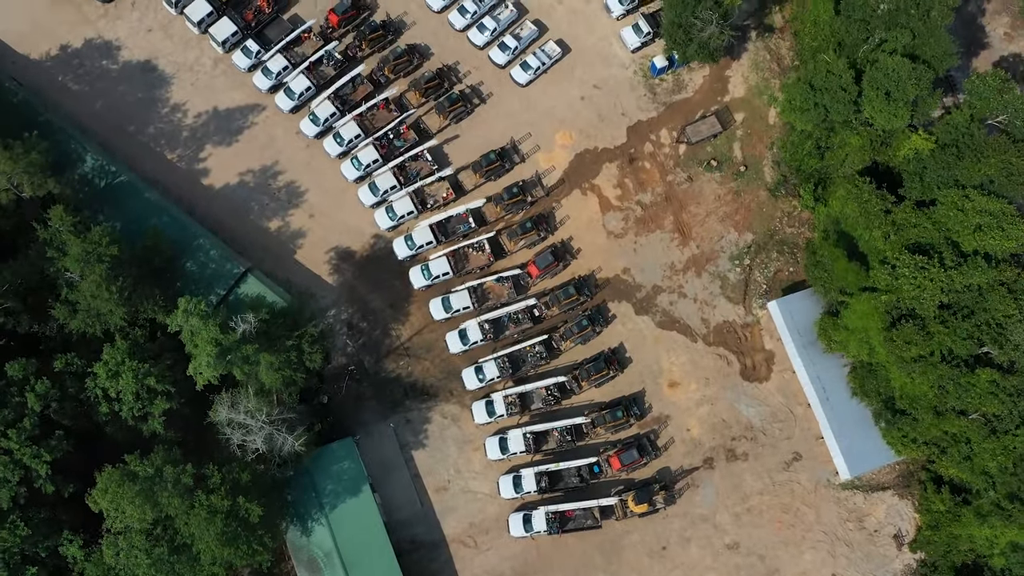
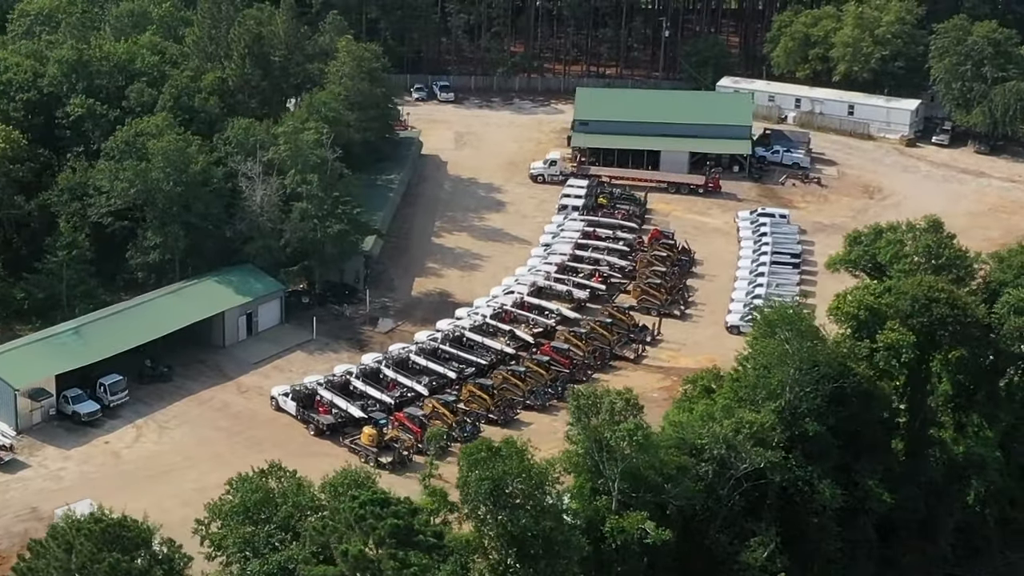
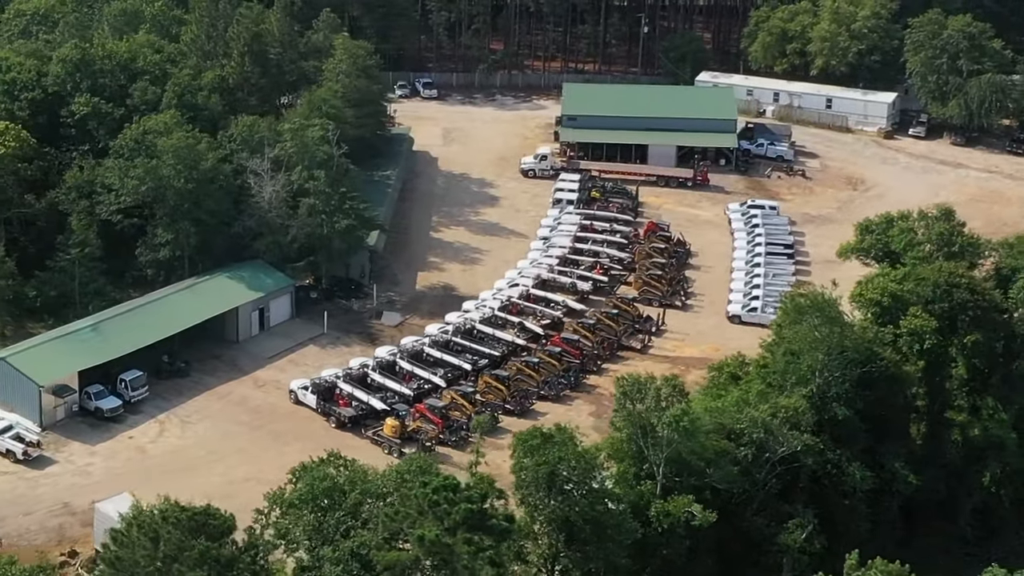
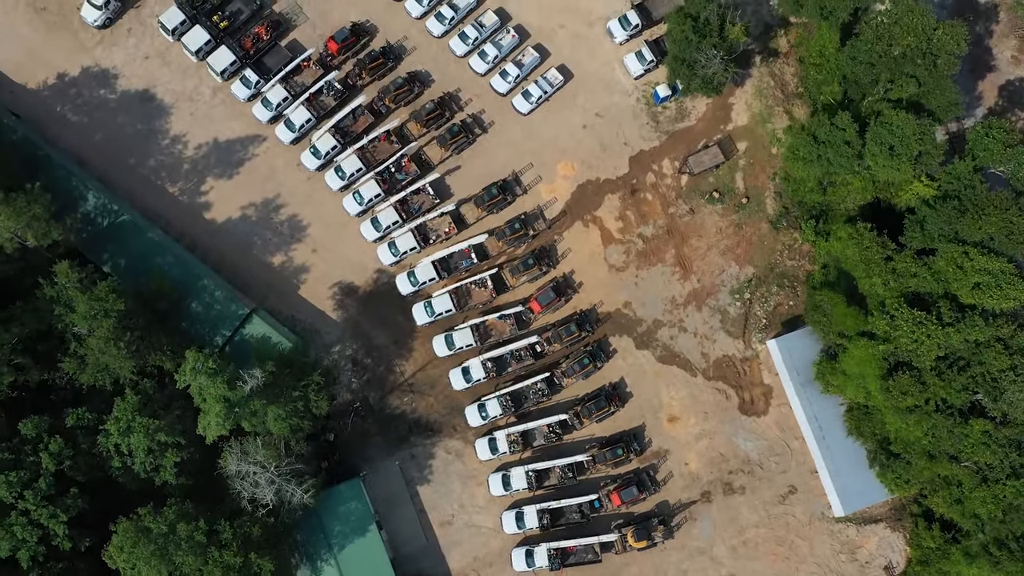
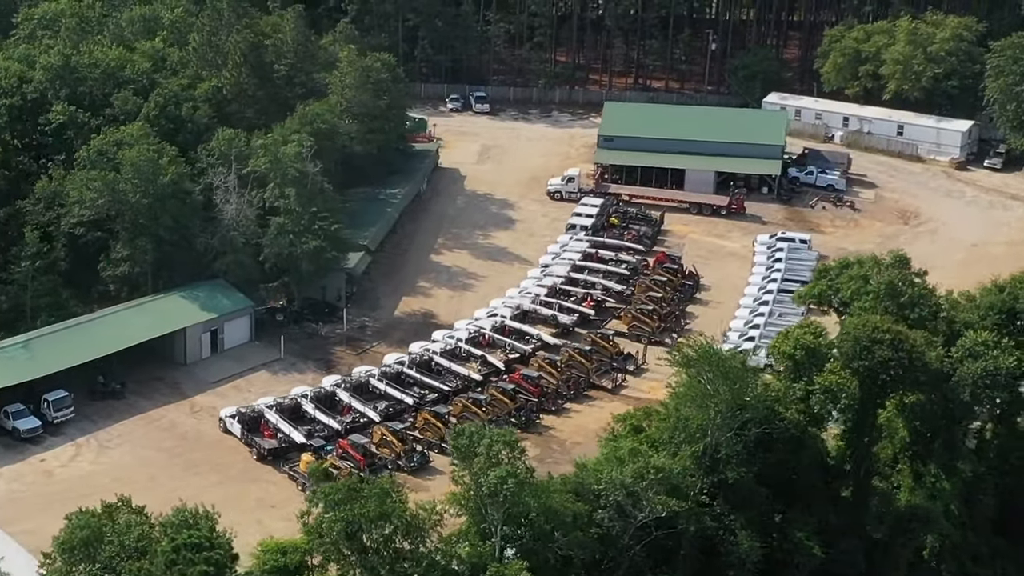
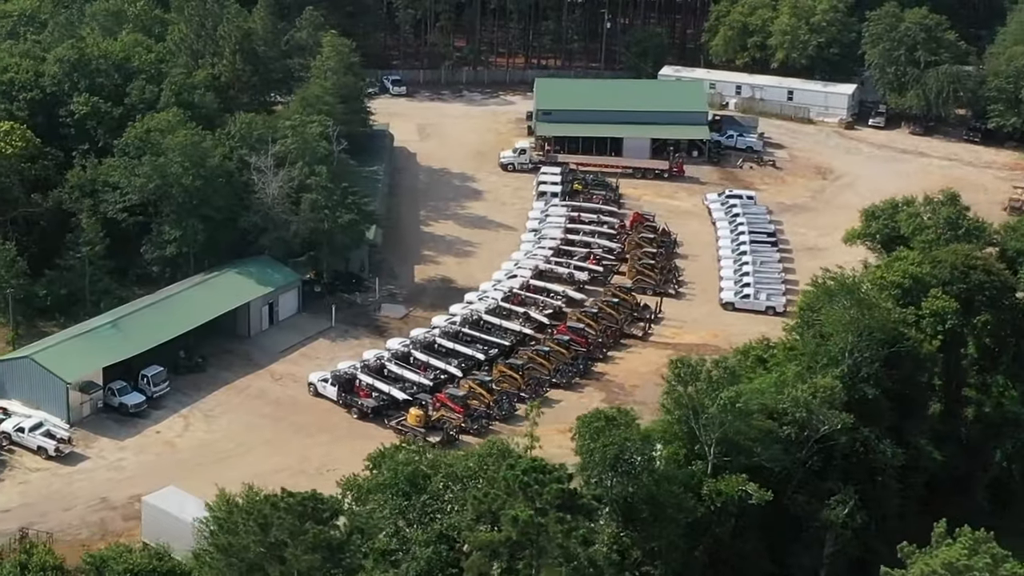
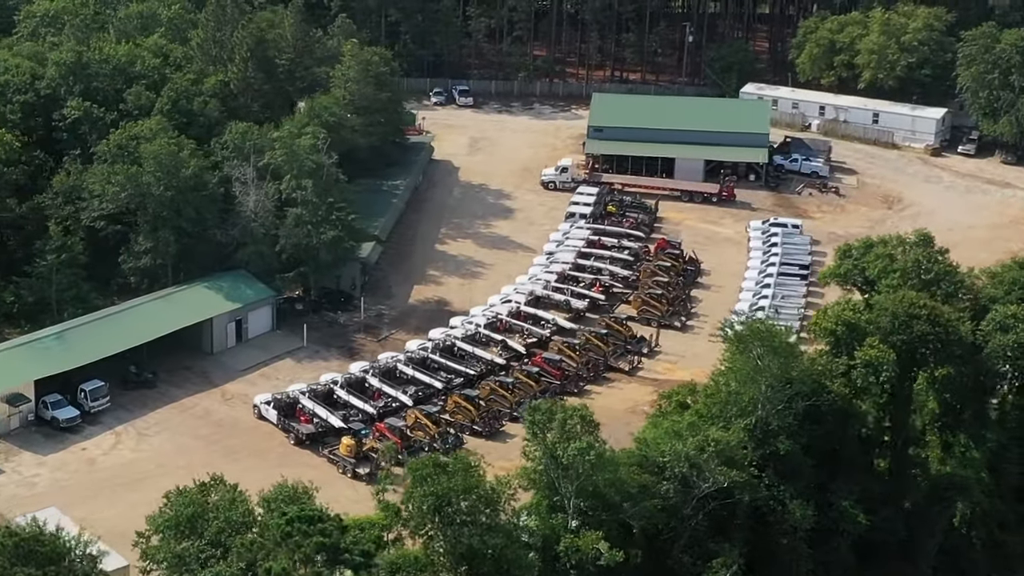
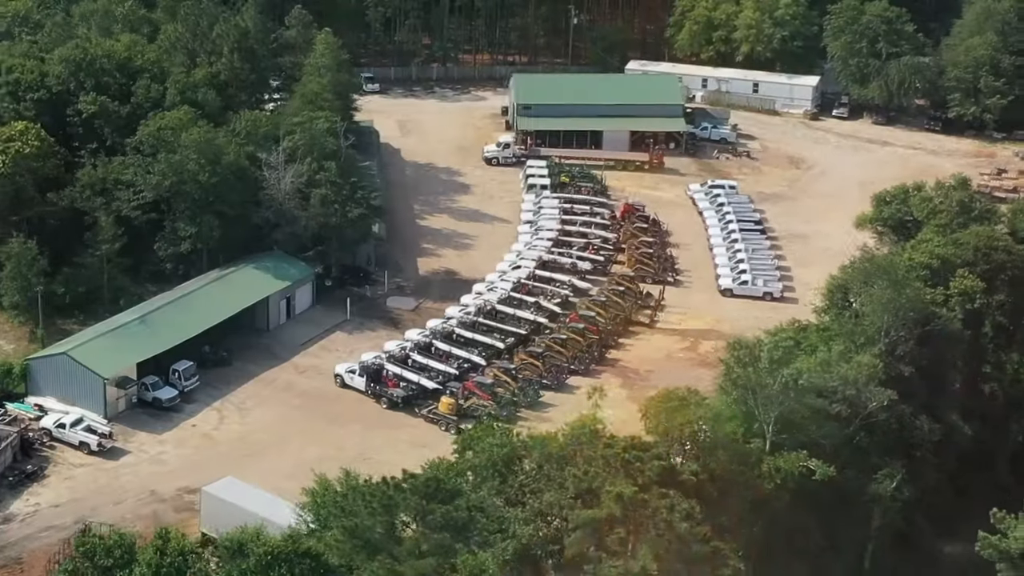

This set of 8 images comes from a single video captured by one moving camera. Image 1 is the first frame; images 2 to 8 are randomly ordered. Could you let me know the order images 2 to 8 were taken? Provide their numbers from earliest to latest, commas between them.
4, 8, 6, 3, 2, 7, 5
